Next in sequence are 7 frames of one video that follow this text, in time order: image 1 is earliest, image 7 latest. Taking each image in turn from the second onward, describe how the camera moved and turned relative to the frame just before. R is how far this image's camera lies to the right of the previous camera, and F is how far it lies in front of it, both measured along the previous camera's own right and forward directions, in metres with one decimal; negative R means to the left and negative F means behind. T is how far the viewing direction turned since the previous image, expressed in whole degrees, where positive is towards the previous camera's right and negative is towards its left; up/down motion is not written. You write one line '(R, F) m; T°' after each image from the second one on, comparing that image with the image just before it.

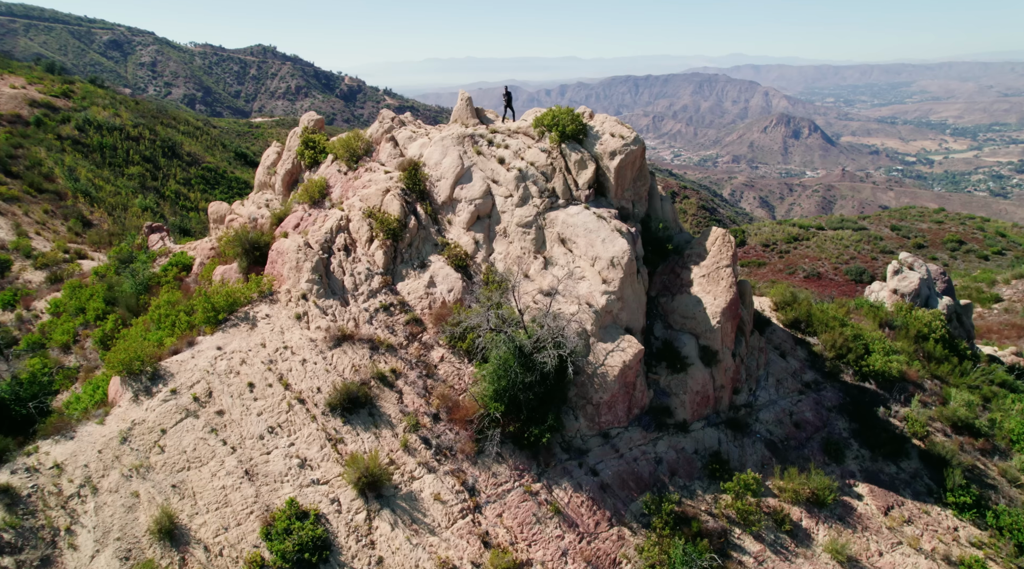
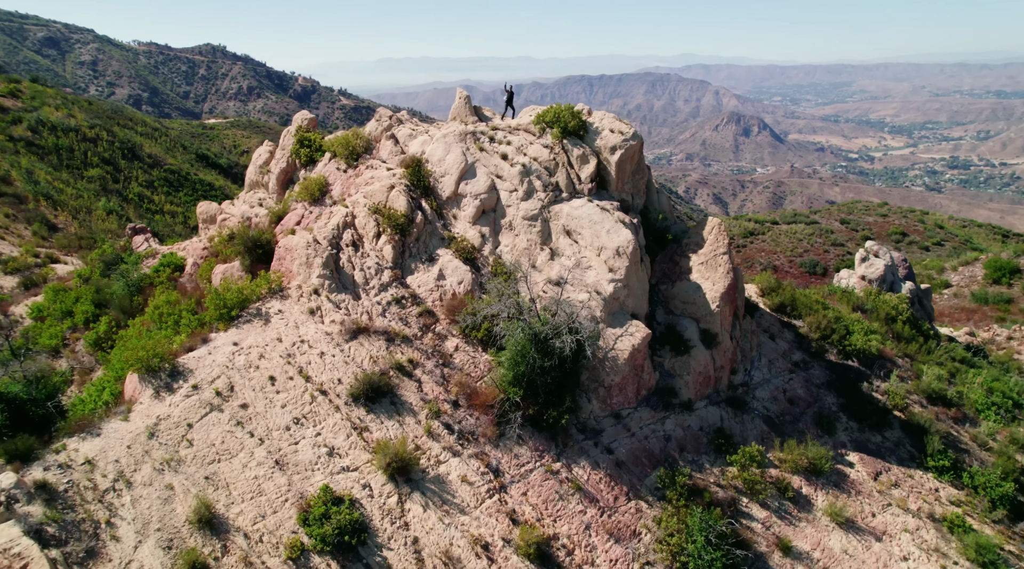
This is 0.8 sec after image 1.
(-1.6, -0.8) m; +4°
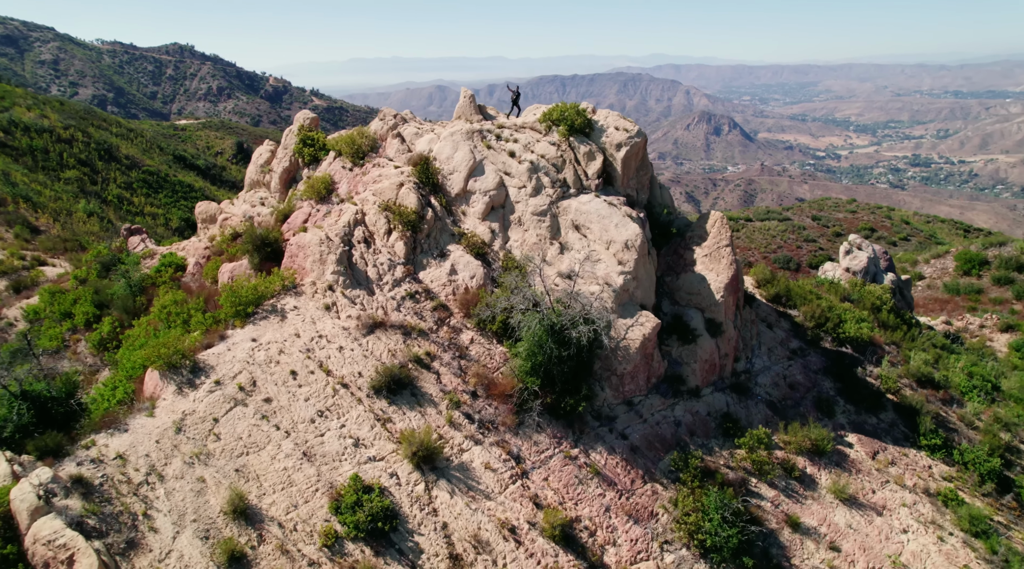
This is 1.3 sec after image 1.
(-1.2, -0.6) m; +3°
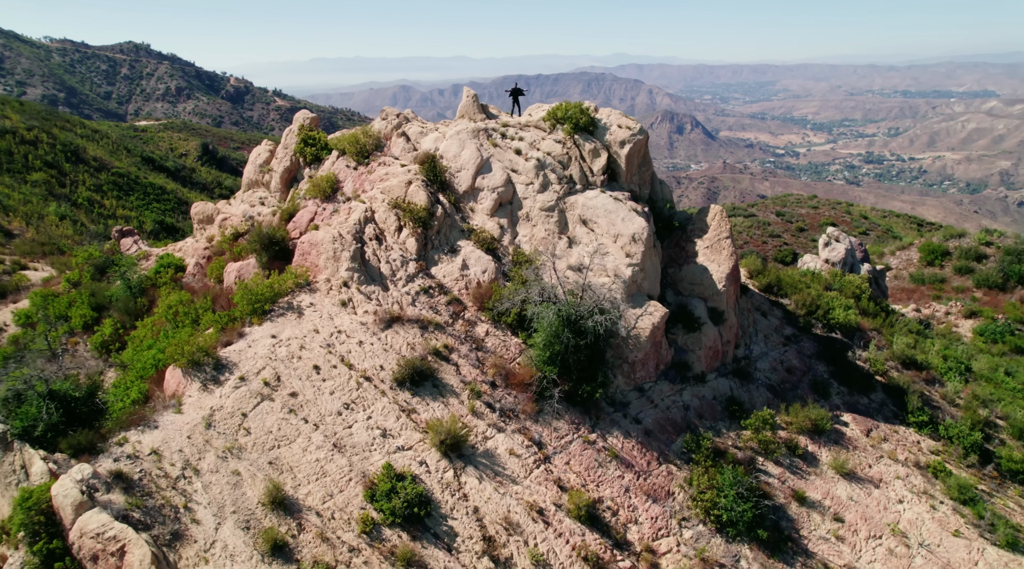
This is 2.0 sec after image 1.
(-1.5, -0.6) m; +3°
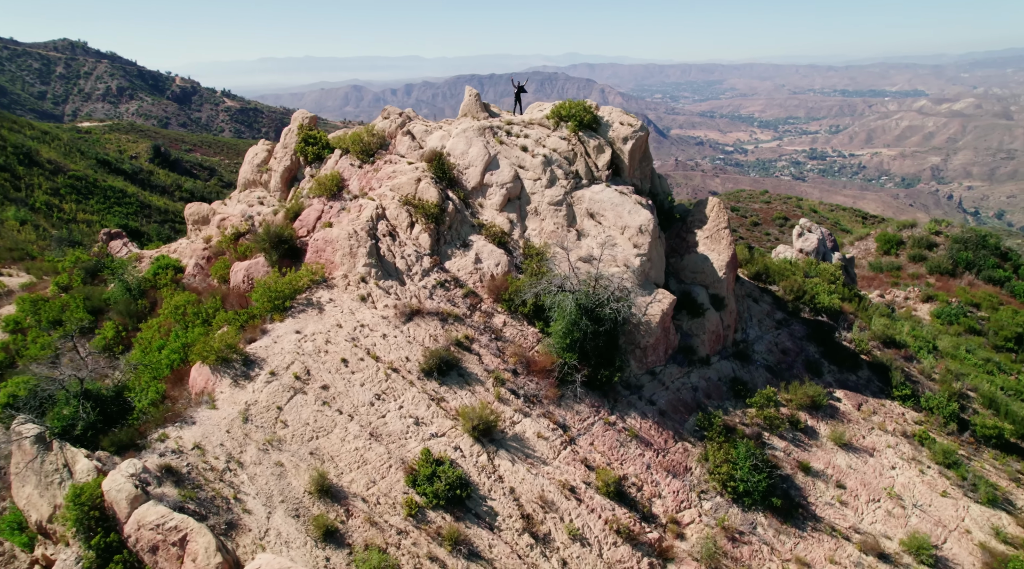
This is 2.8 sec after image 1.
(-2.0, -0.7) m; +4°
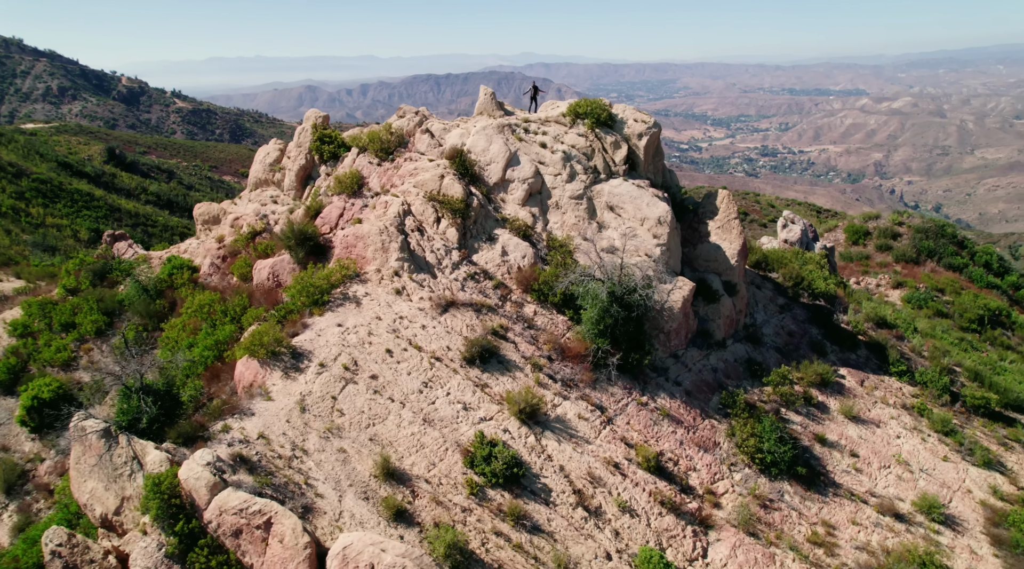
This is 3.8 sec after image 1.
(-2.5, -0.8) m; +4°
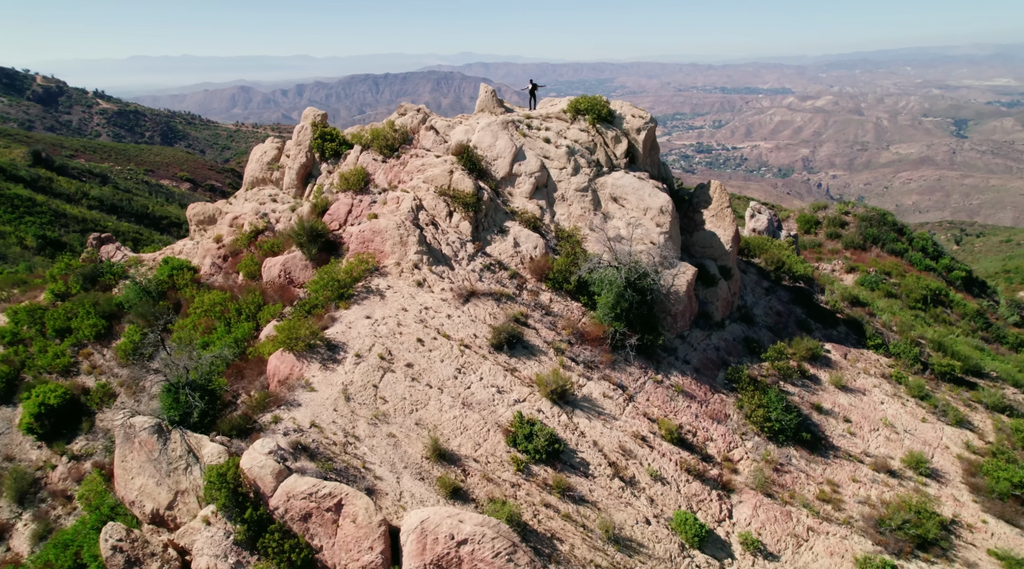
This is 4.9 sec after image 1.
(-2.7, -0.8) m; +6°
